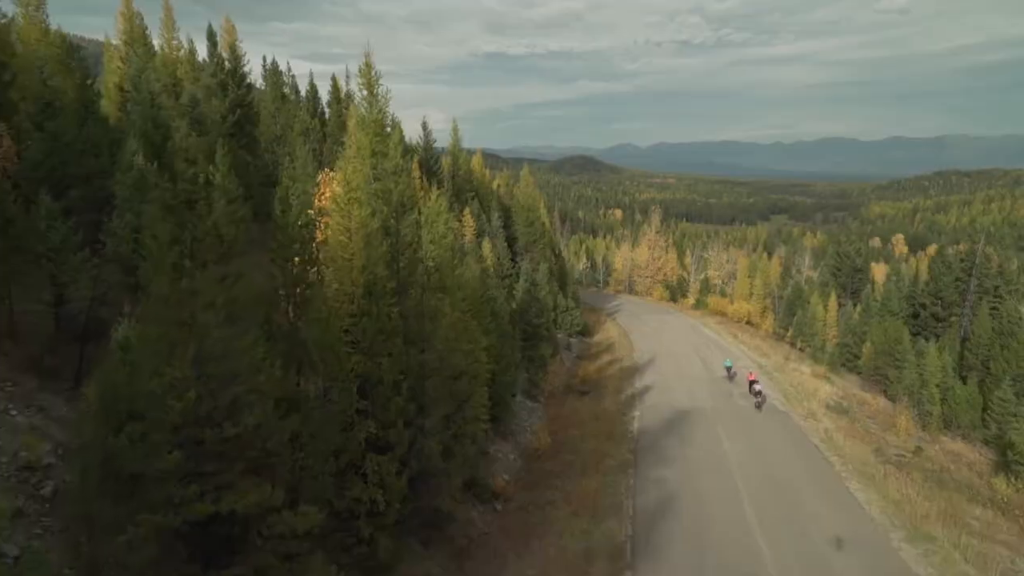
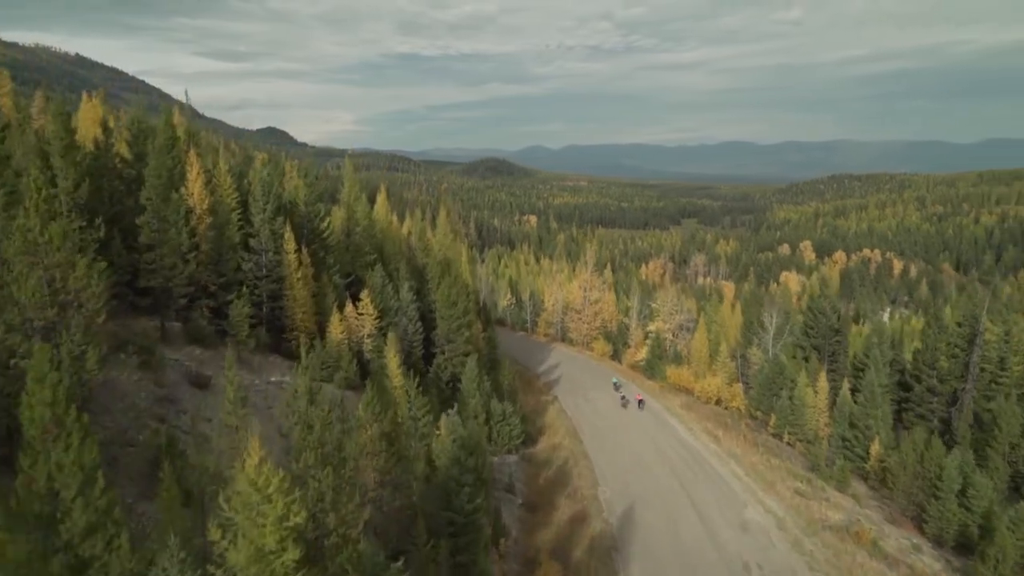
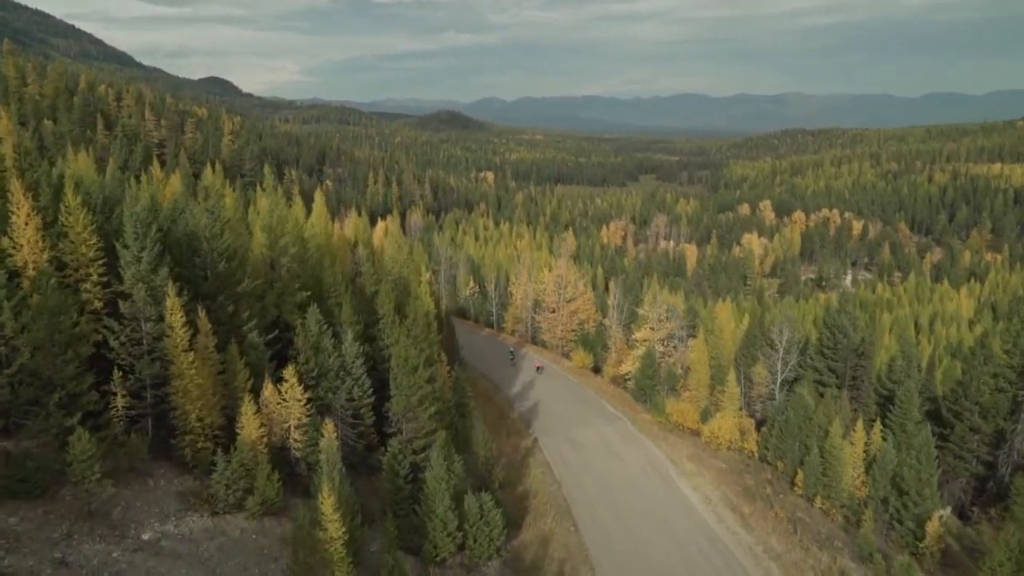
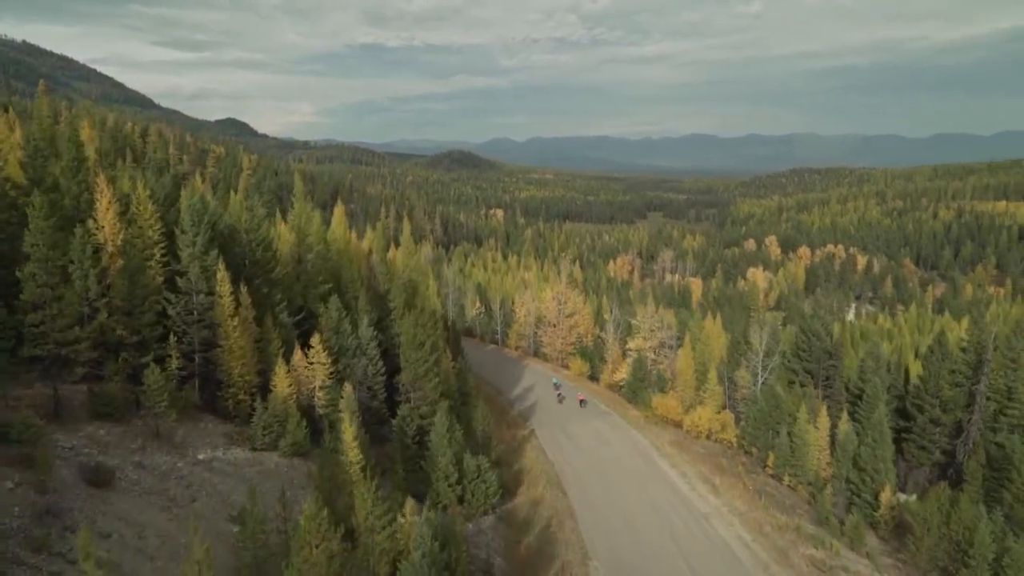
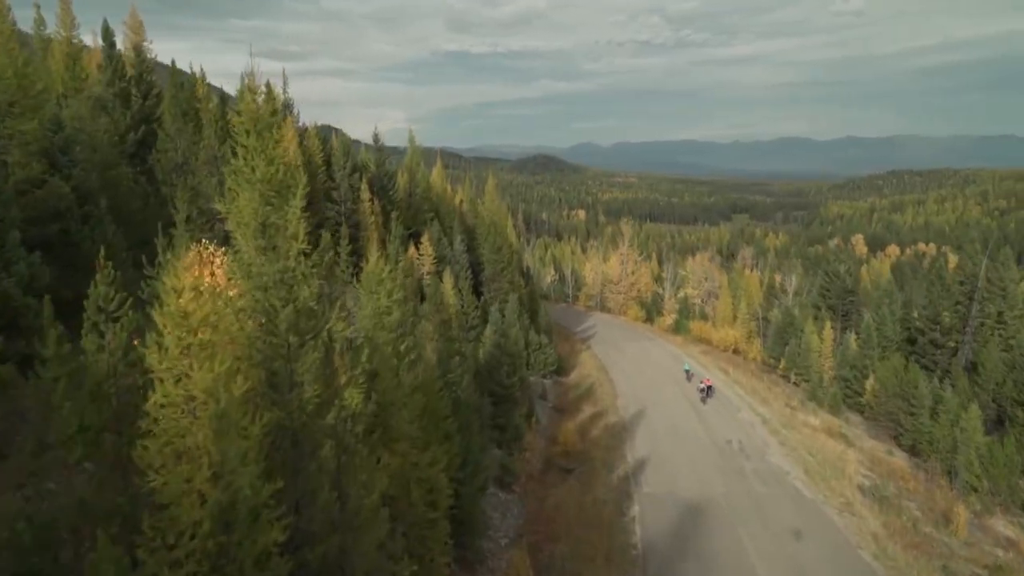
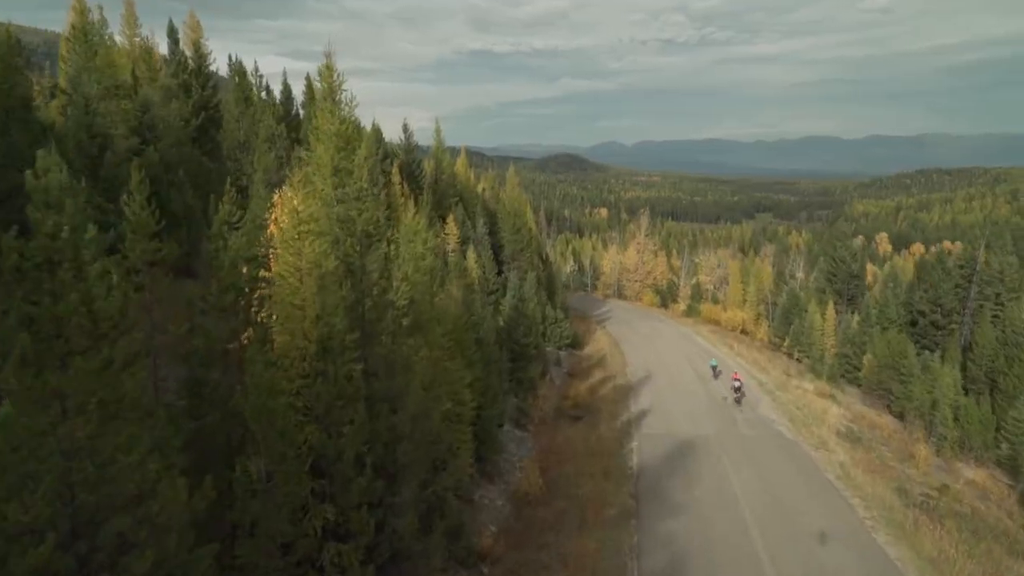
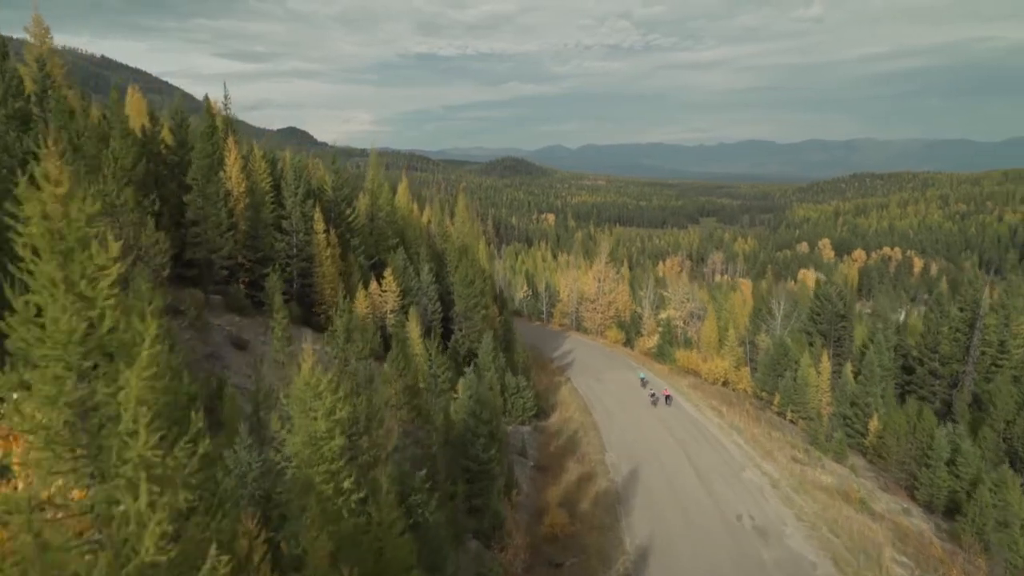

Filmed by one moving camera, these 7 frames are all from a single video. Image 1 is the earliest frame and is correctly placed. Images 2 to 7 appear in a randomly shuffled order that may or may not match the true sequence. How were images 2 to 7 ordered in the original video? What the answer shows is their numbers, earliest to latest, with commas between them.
6, 5, 7, 2, 4, 3
